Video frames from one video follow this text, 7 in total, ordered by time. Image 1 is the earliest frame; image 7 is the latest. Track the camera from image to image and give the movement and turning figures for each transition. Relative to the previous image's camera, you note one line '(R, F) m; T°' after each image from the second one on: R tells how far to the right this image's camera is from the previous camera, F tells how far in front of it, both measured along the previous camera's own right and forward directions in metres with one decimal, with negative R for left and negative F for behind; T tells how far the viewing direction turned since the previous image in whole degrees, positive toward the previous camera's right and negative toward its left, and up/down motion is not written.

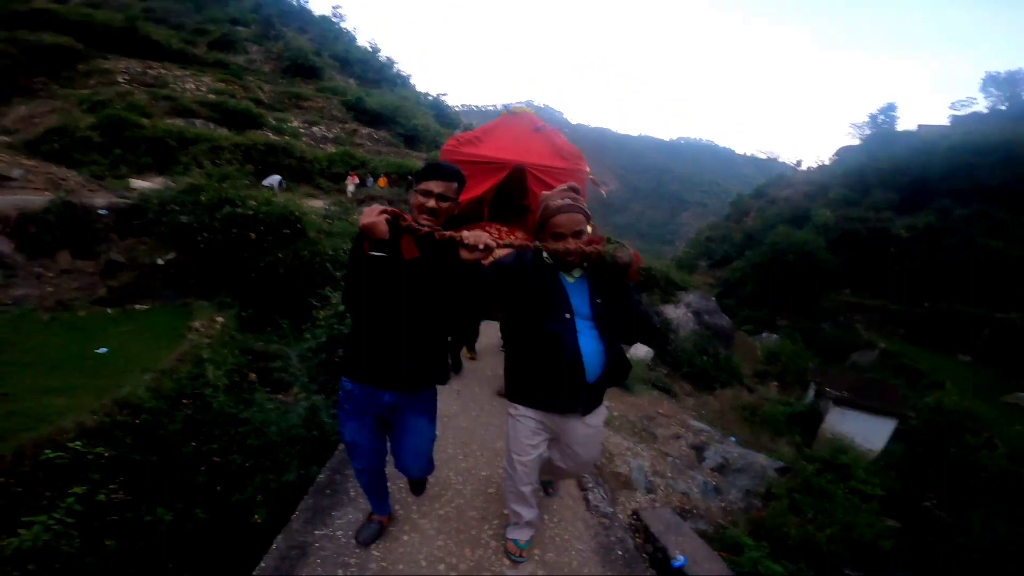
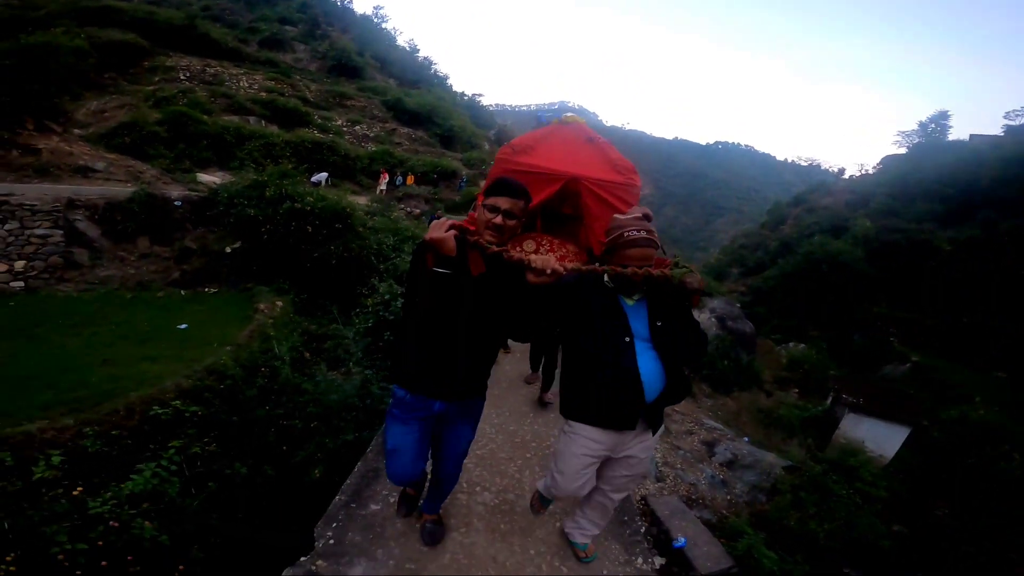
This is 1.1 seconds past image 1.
(0.0, -0.4) m; -3°
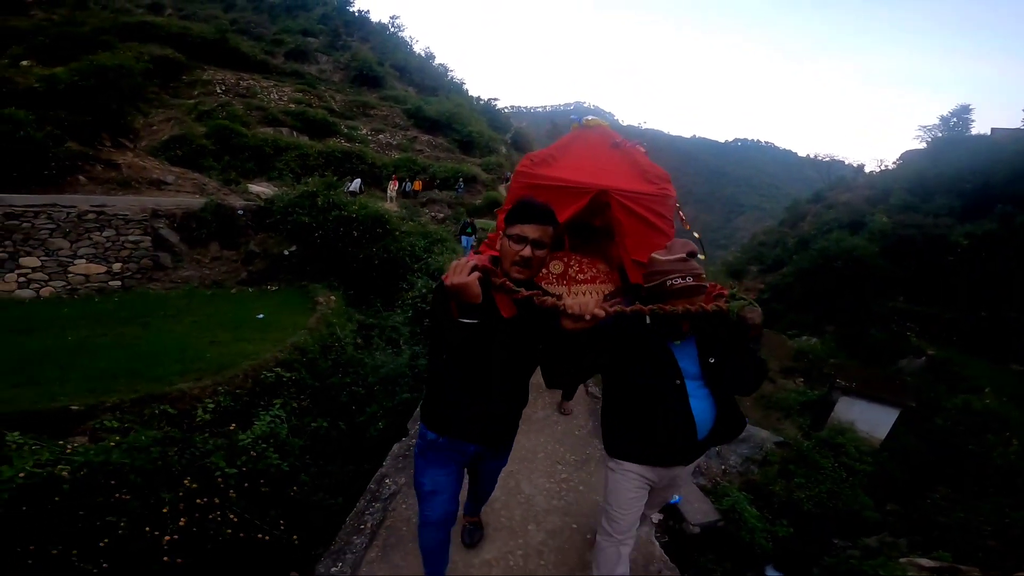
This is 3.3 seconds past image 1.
(0.0, -0.9) m; -2°
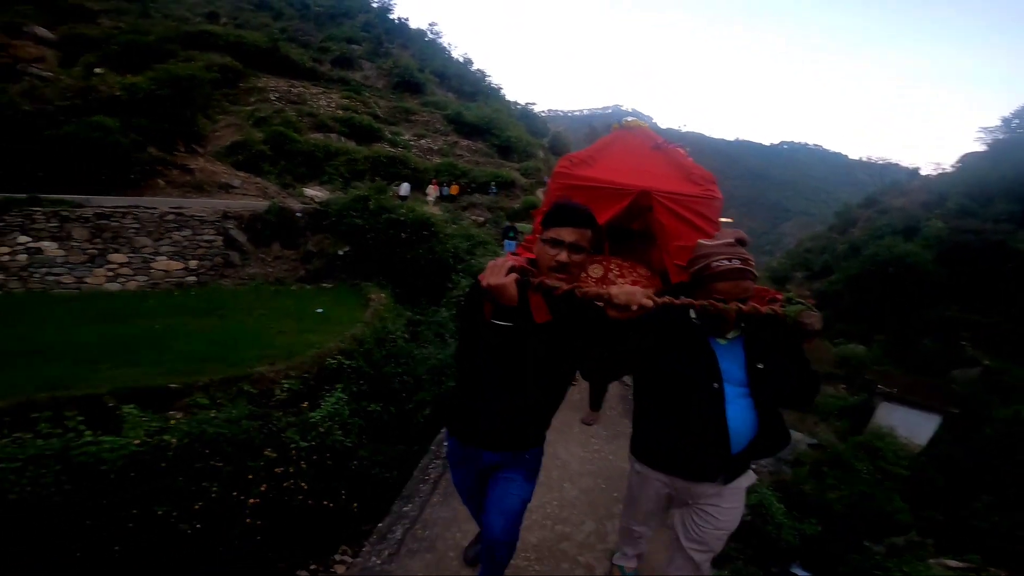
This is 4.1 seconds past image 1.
(0.0, -0.4) m; -4°
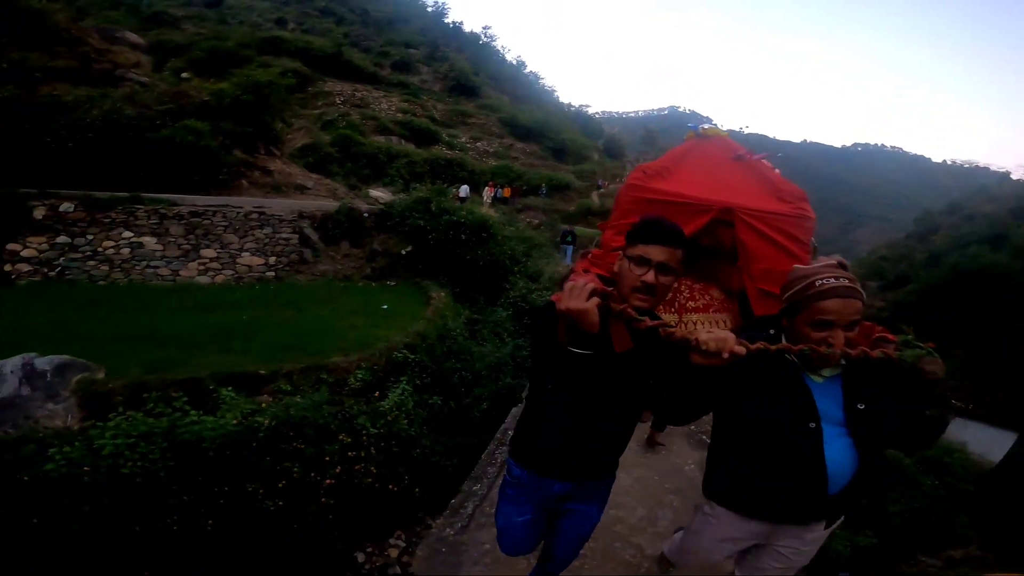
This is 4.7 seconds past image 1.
(-0.1, -0.2) m; -5°
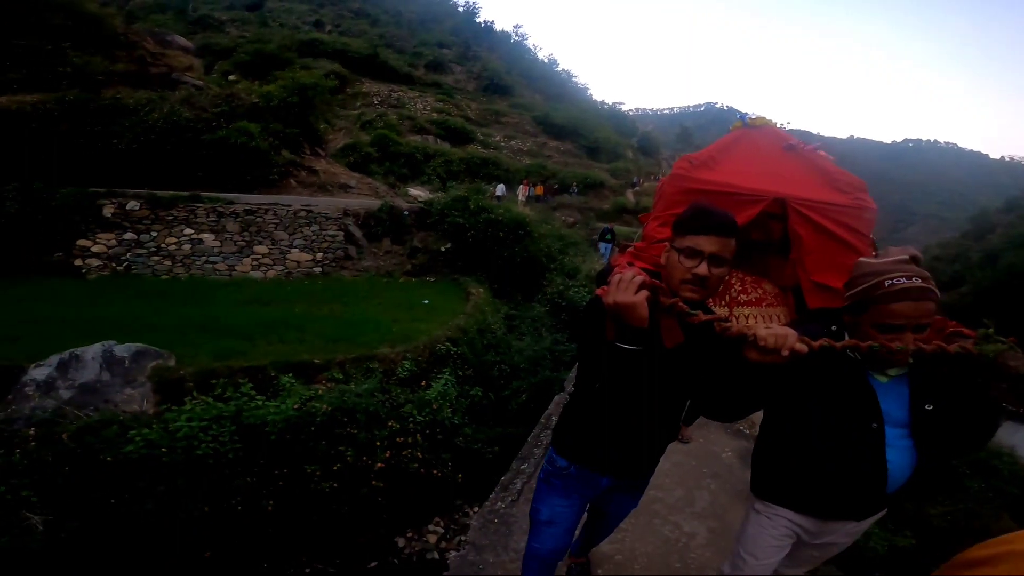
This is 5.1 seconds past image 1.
(-0.1, -0.2) m; -3°
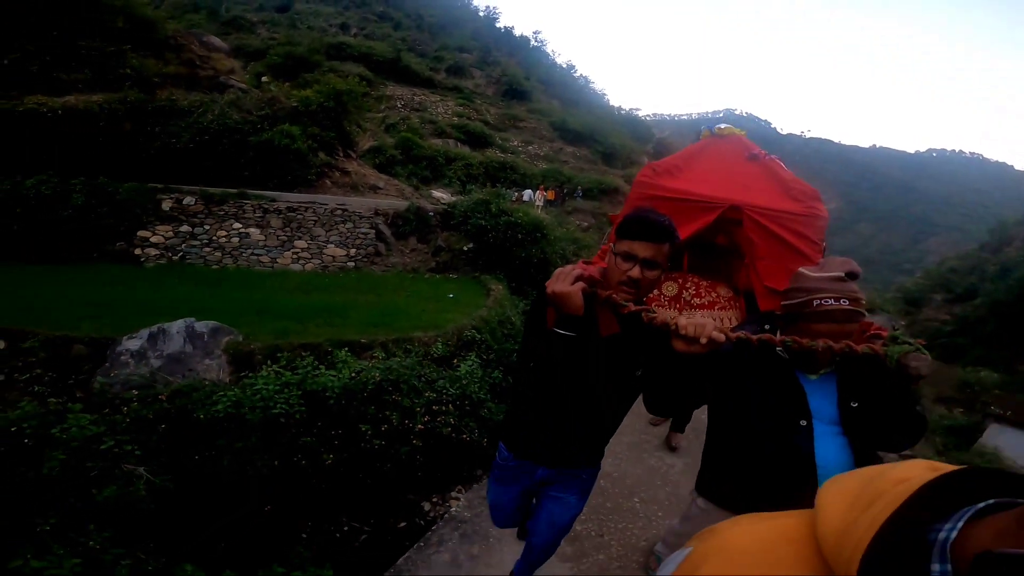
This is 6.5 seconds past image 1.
(-0.1, -0.6) m; -1°
